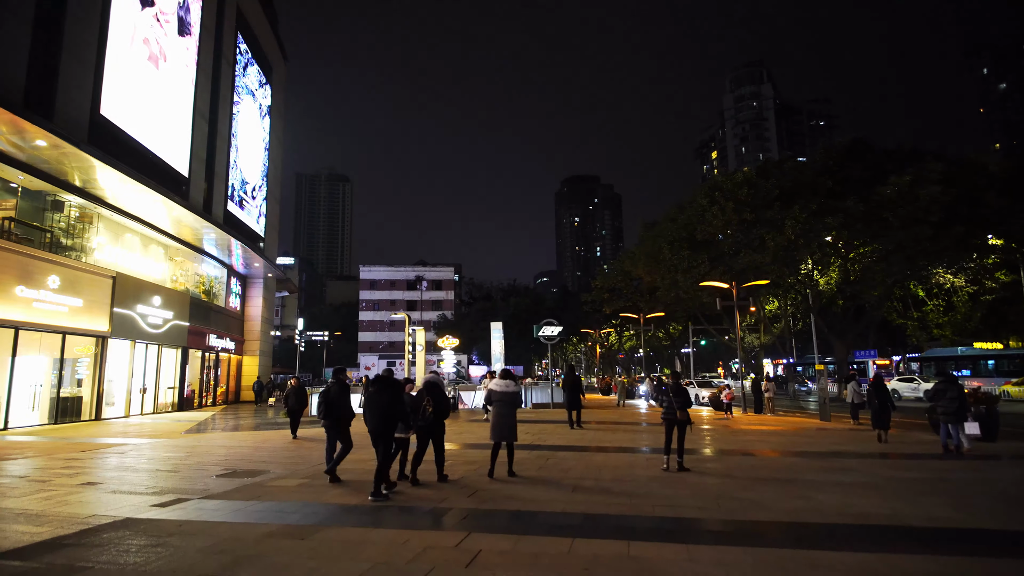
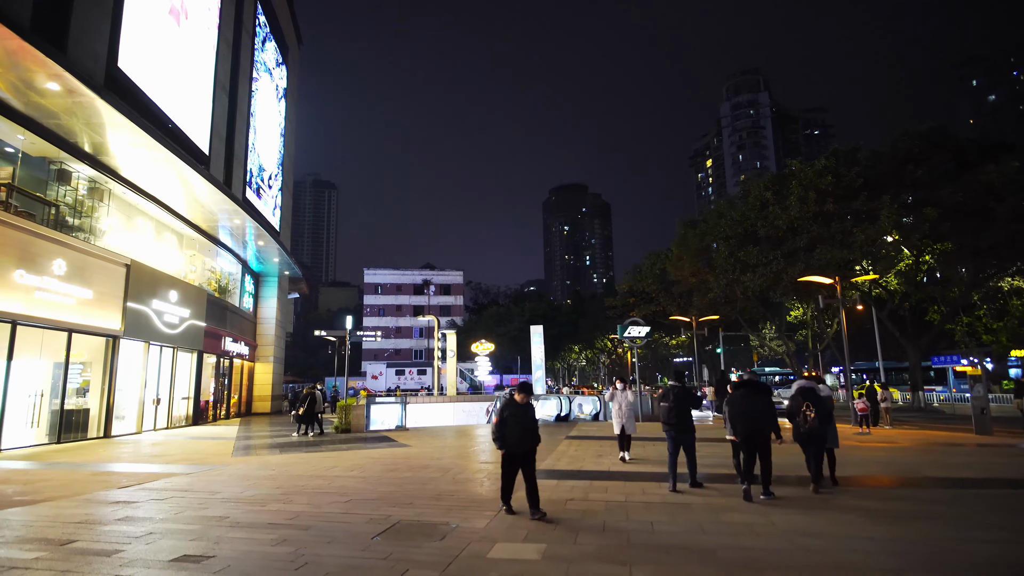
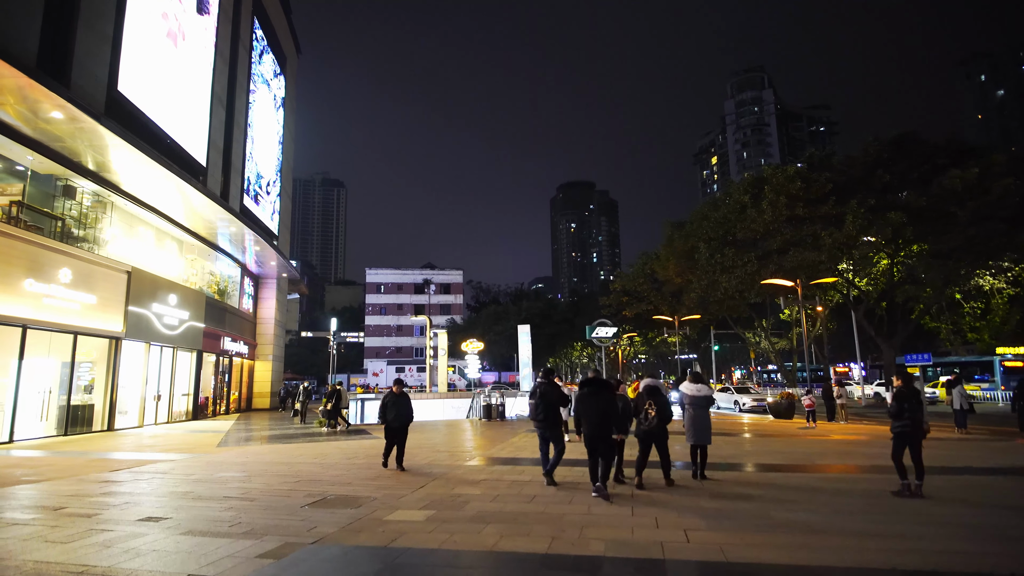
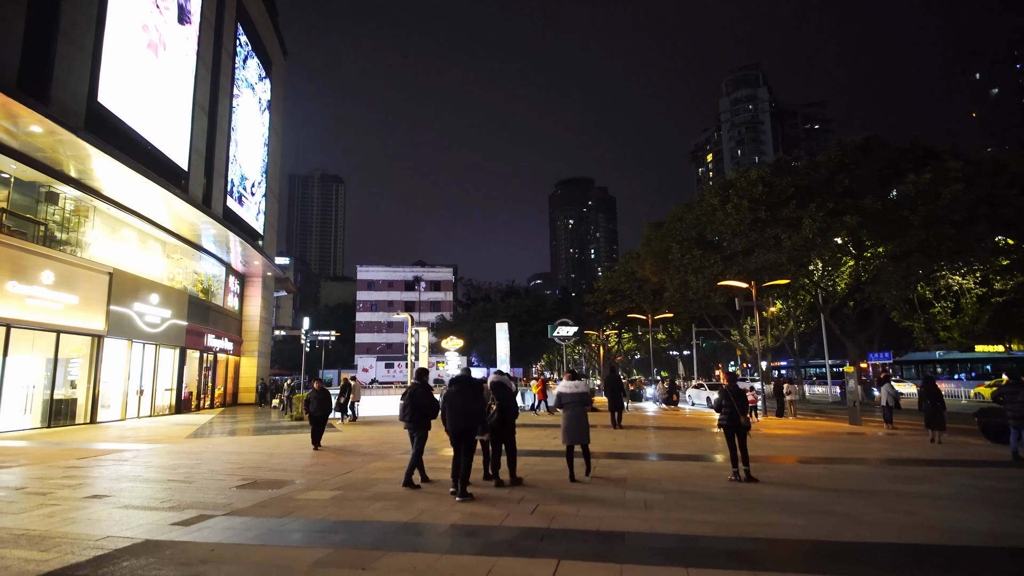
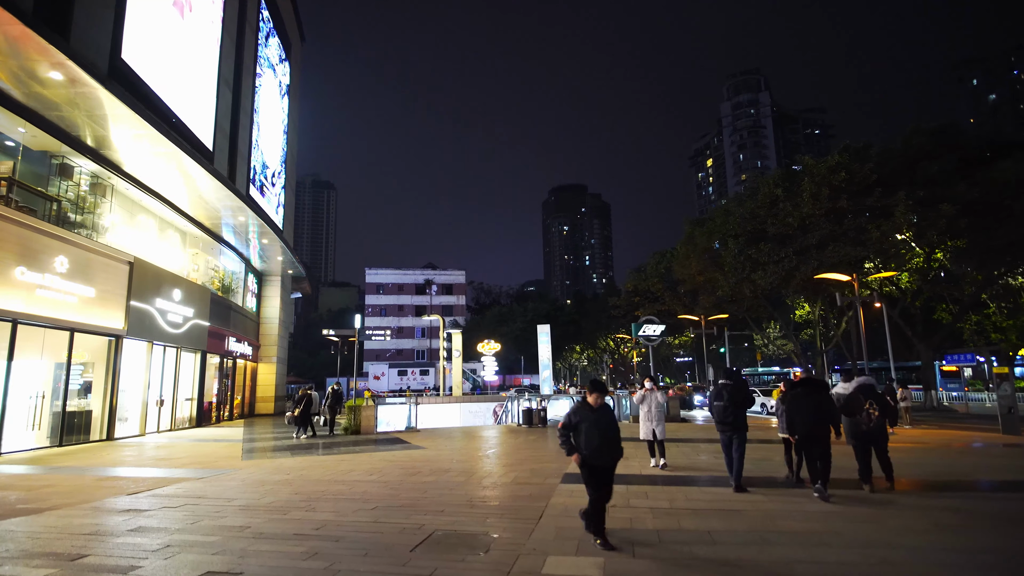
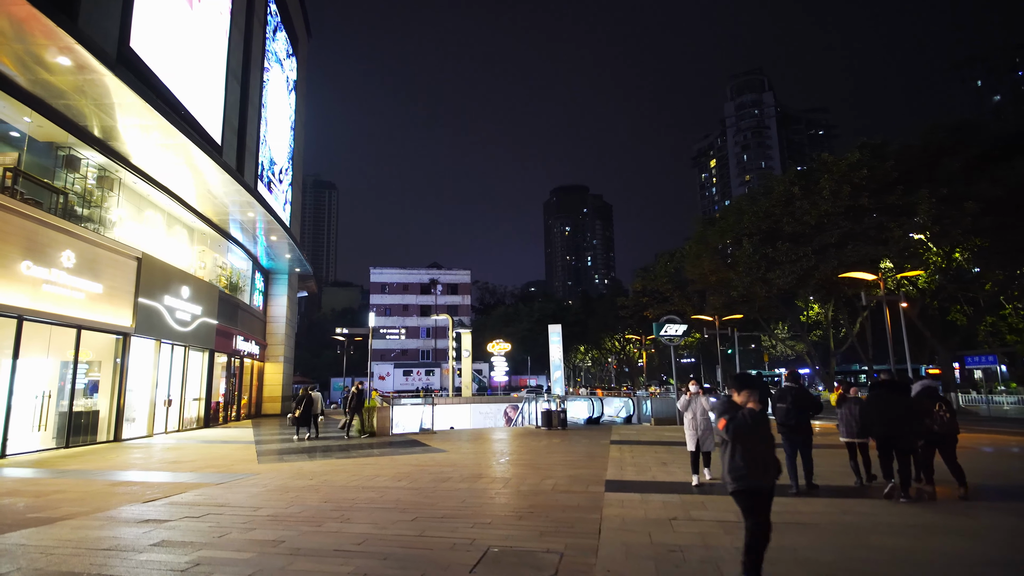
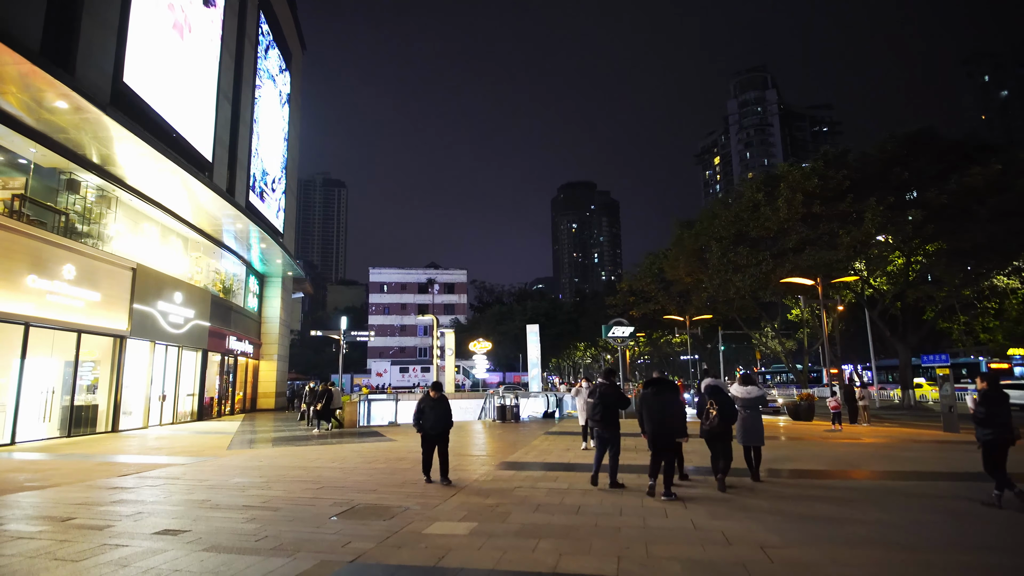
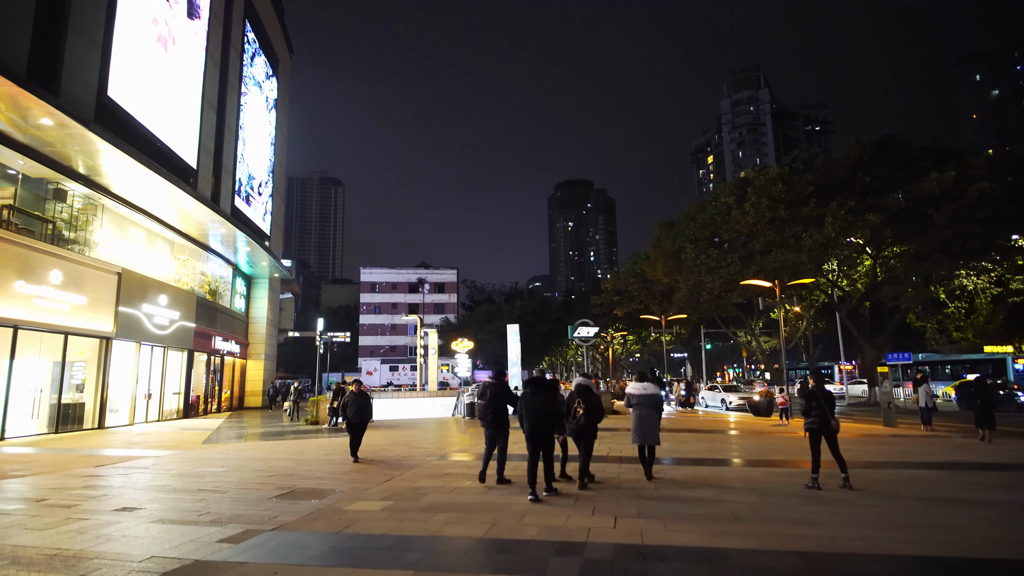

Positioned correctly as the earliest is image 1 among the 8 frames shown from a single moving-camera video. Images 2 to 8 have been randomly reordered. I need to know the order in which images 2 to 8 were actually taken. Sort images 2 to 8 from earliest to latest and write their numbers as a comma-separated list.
4, 8, 3, 7, 2, 5, 6
